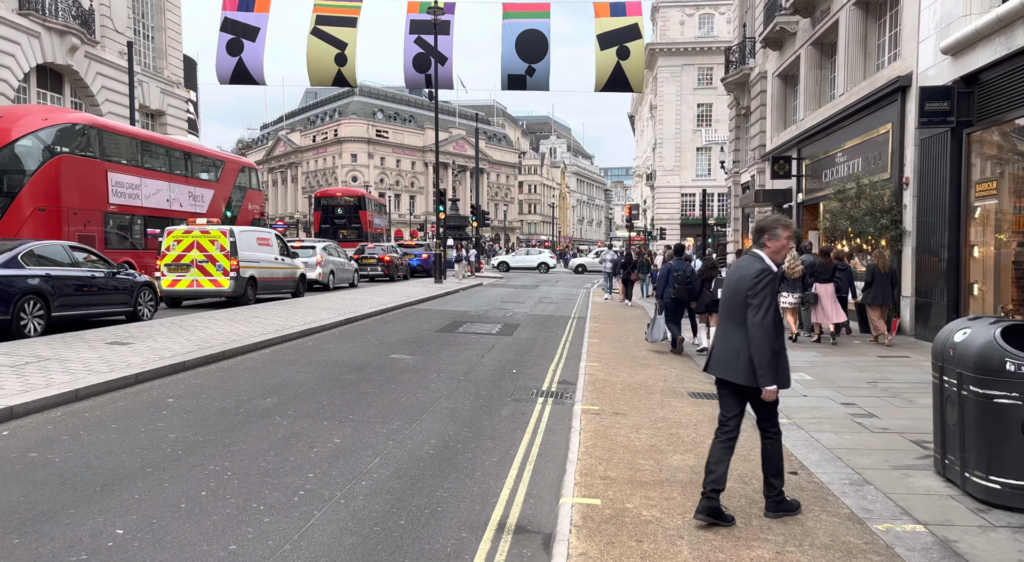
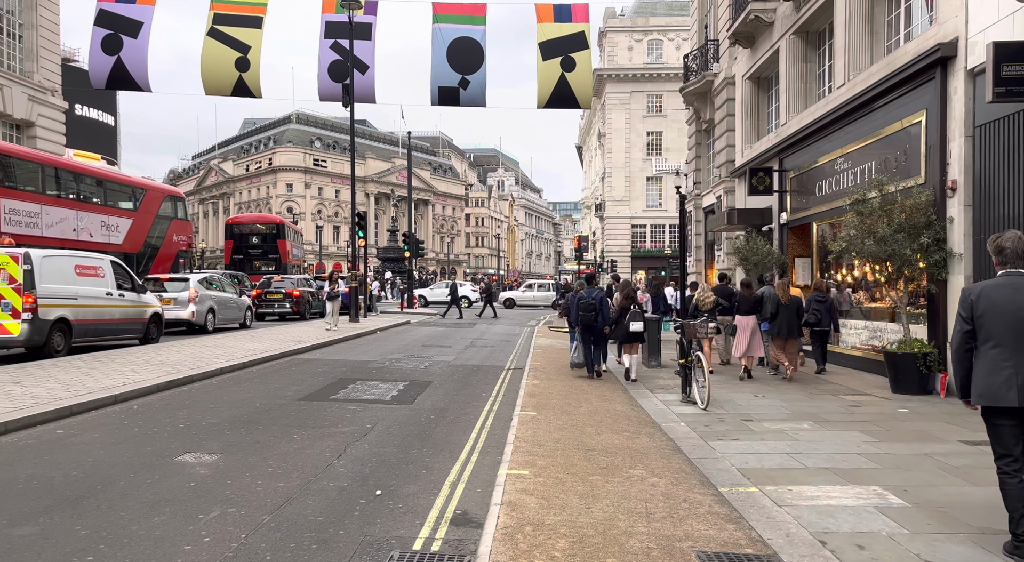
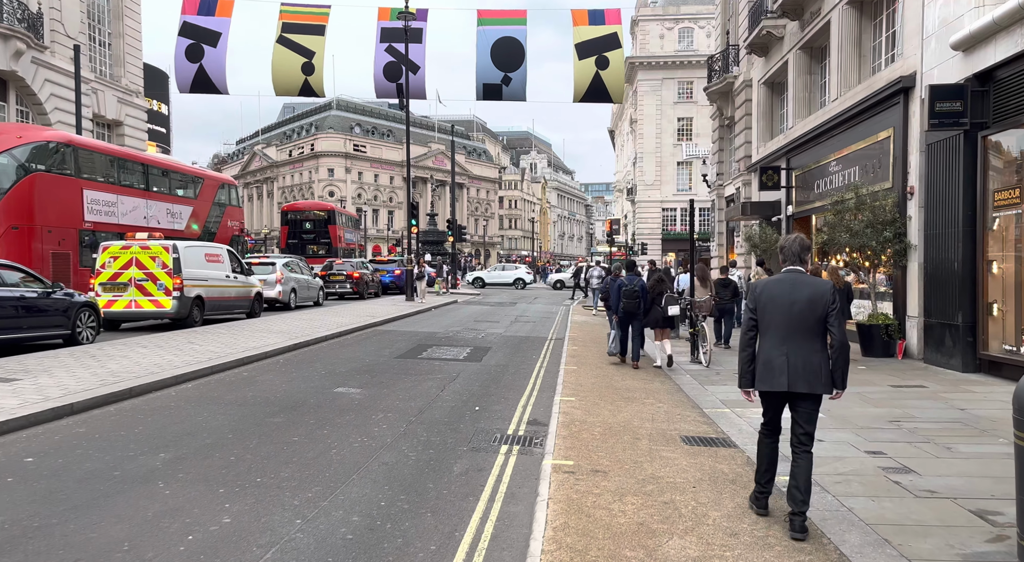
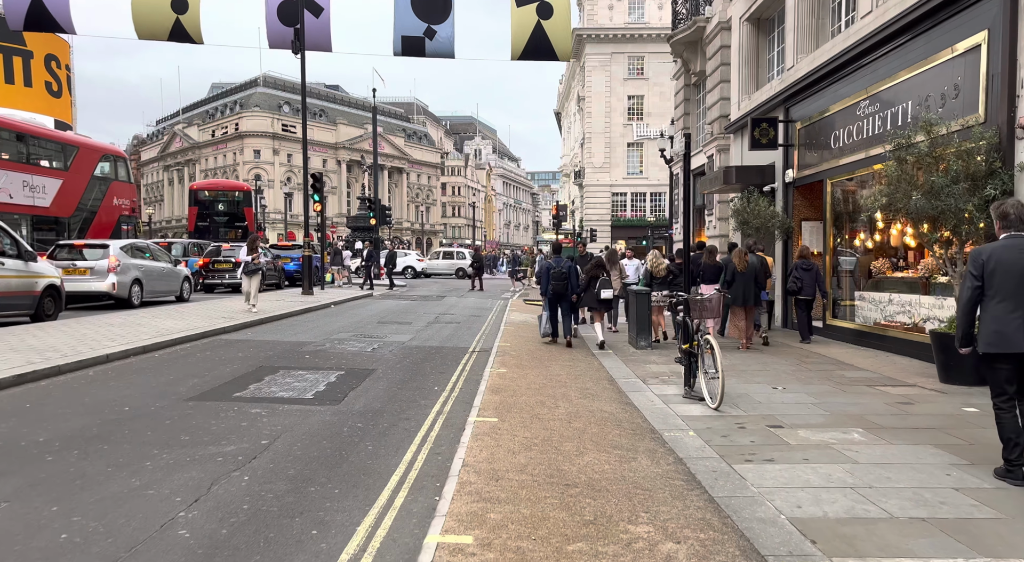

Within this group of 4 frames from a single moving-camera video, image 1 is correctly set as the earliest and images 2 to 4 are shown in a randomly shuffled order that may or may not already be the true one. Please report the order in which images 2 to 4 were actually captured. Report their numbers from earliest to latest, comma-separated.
3, 2, 4
